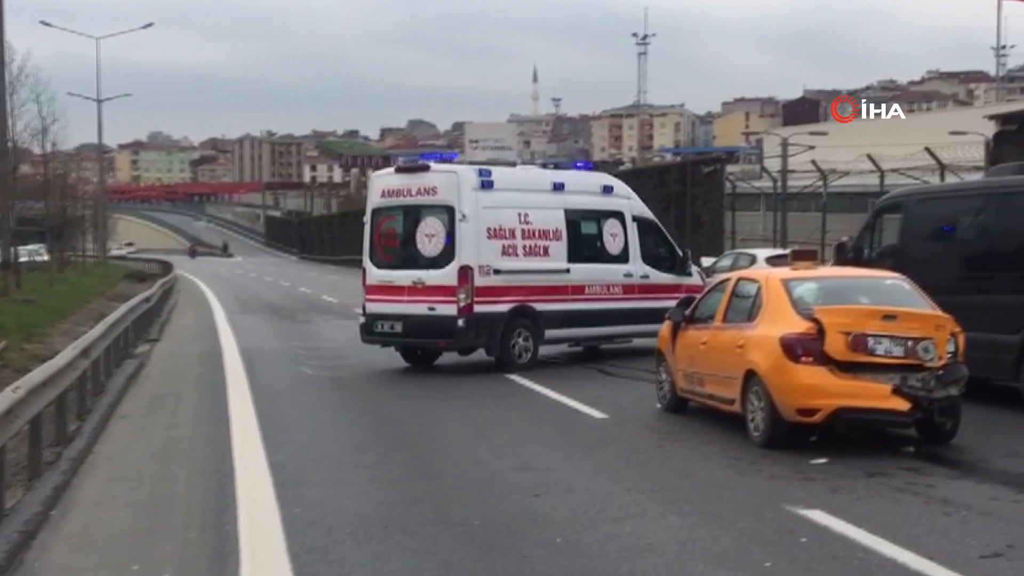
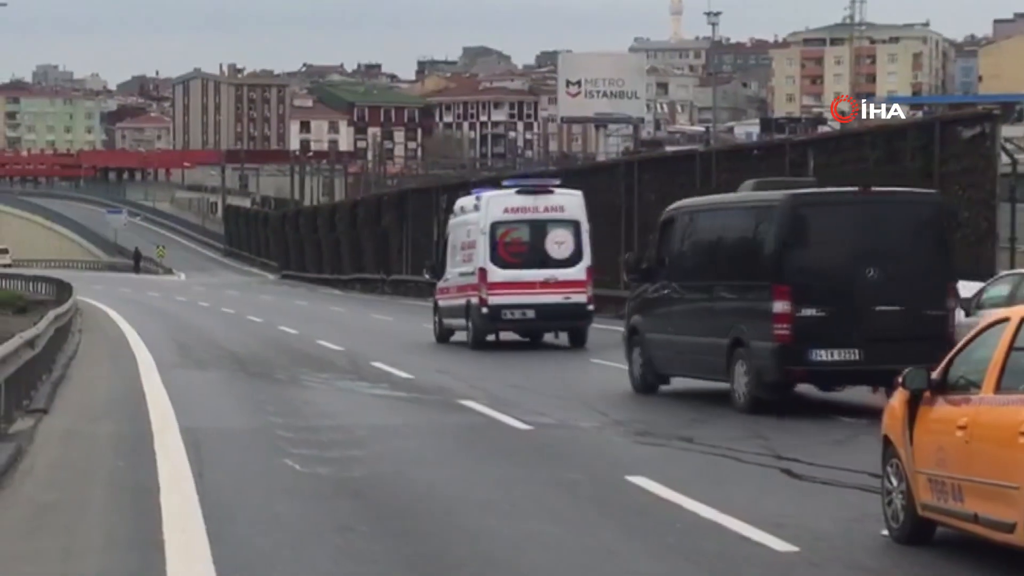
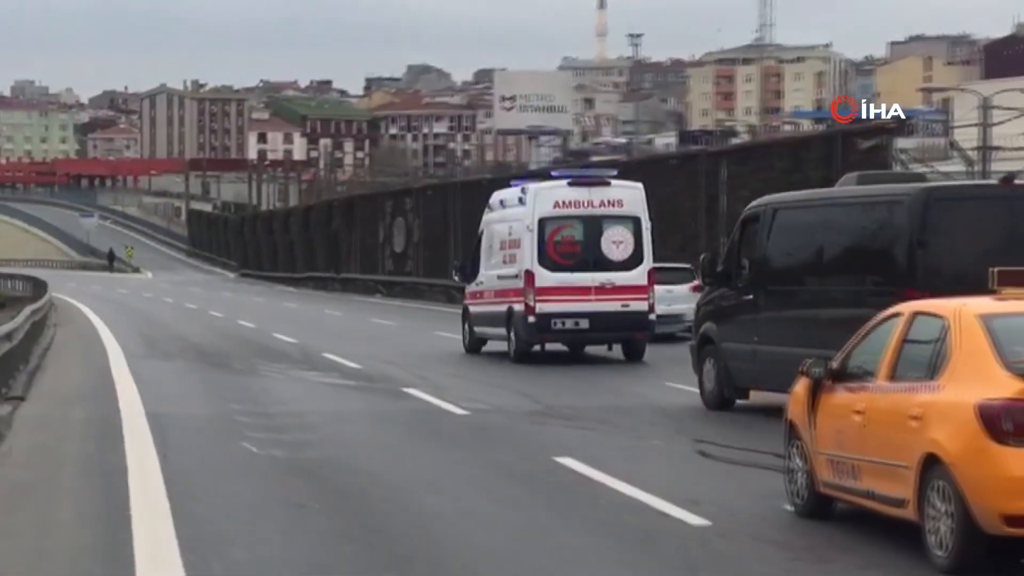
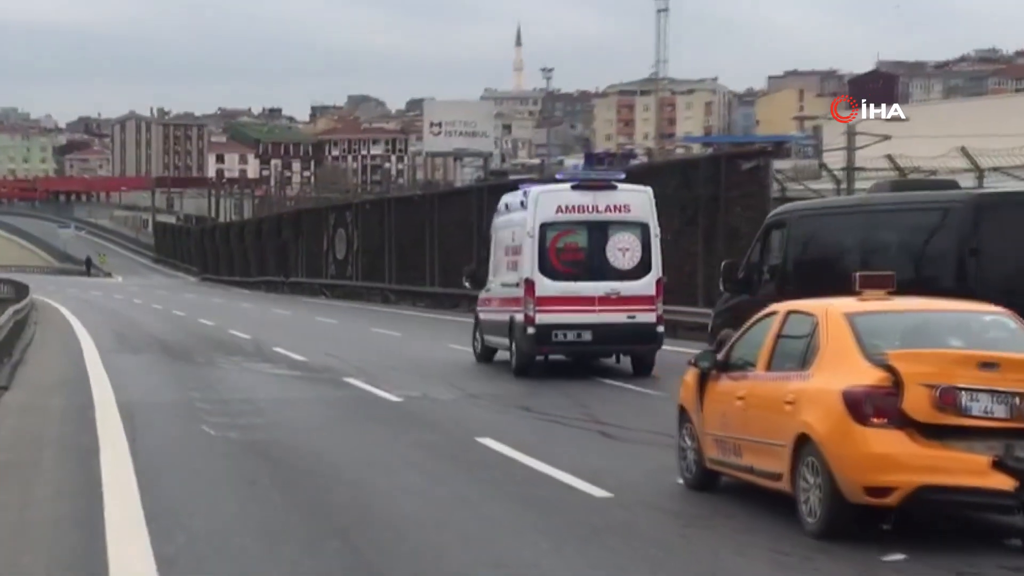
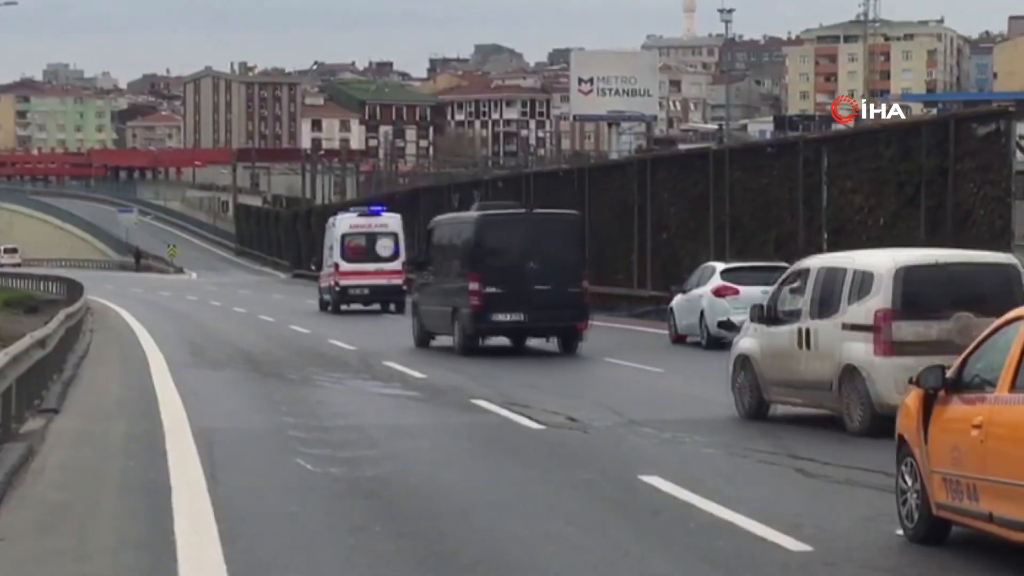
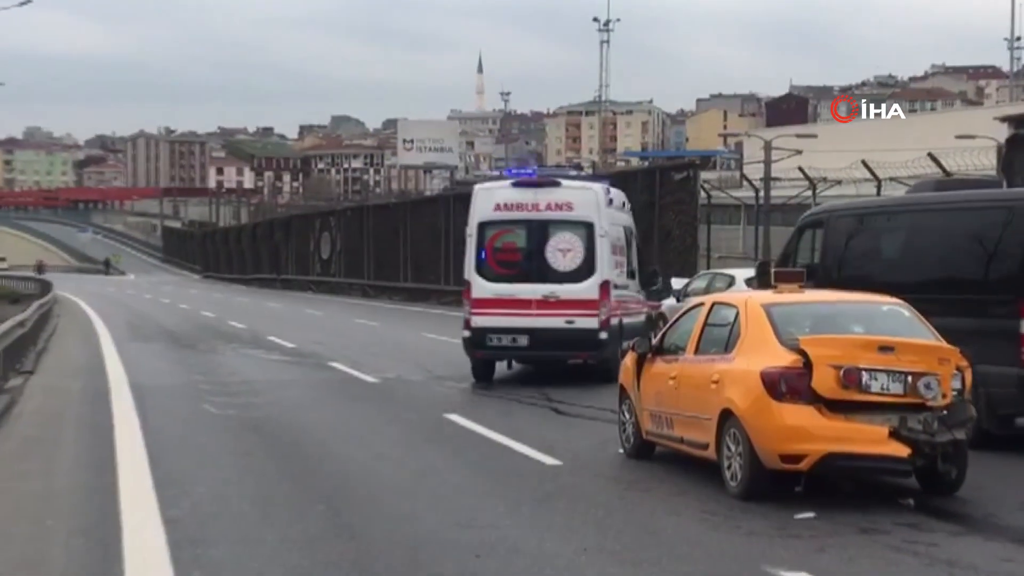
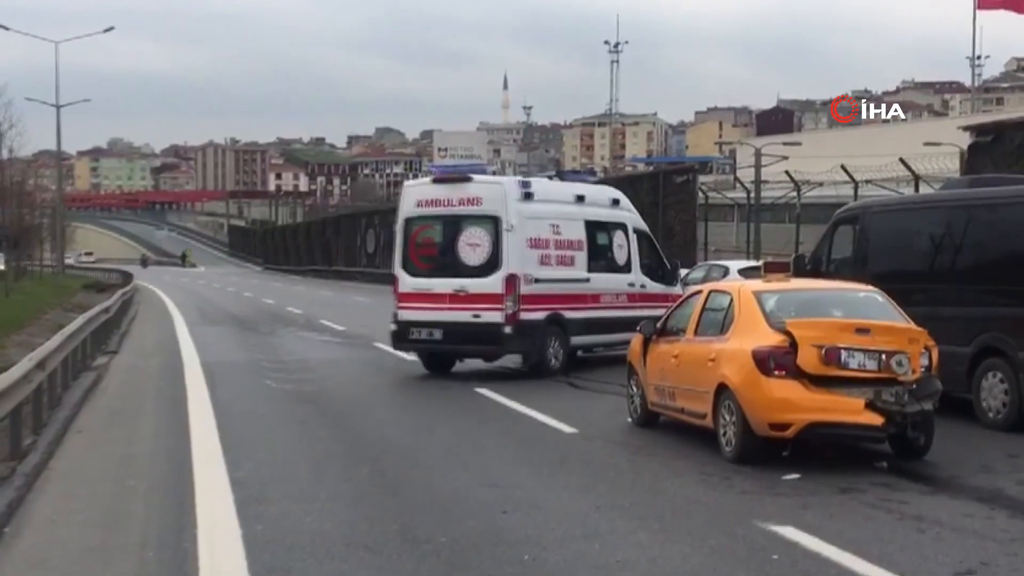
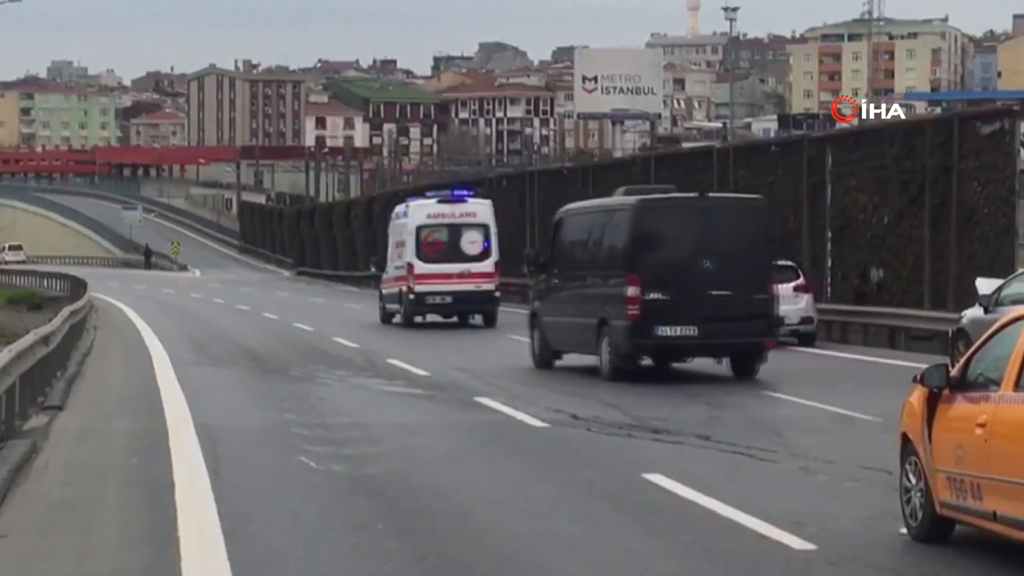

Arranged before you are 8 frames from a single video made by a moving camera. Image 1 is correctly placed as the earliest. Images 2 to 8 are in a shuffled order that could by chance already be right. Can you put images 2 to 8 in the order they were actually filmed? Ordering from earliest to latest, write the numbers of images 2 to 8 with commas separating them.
7, 6, 4, 3, 2, 8, 5
